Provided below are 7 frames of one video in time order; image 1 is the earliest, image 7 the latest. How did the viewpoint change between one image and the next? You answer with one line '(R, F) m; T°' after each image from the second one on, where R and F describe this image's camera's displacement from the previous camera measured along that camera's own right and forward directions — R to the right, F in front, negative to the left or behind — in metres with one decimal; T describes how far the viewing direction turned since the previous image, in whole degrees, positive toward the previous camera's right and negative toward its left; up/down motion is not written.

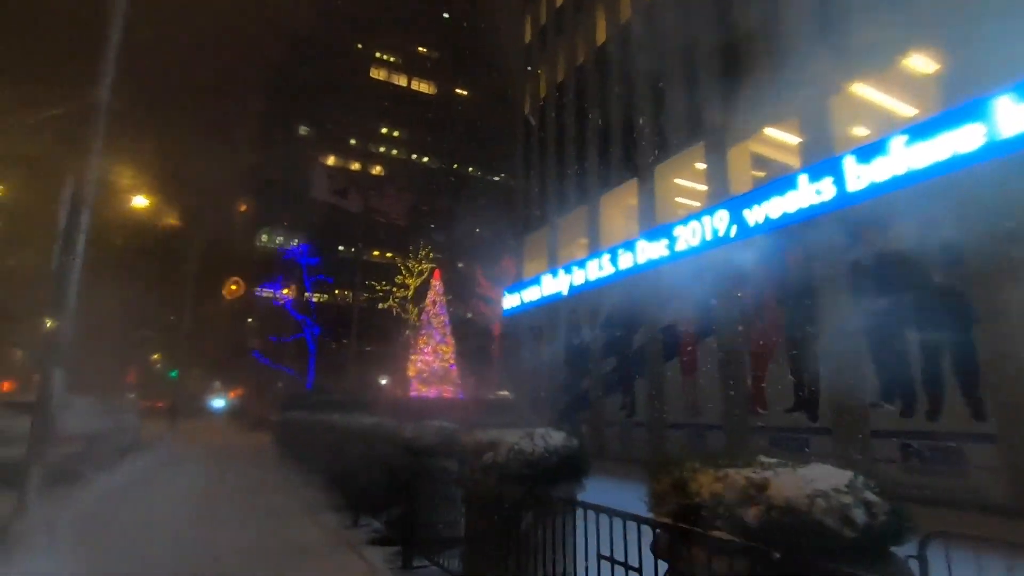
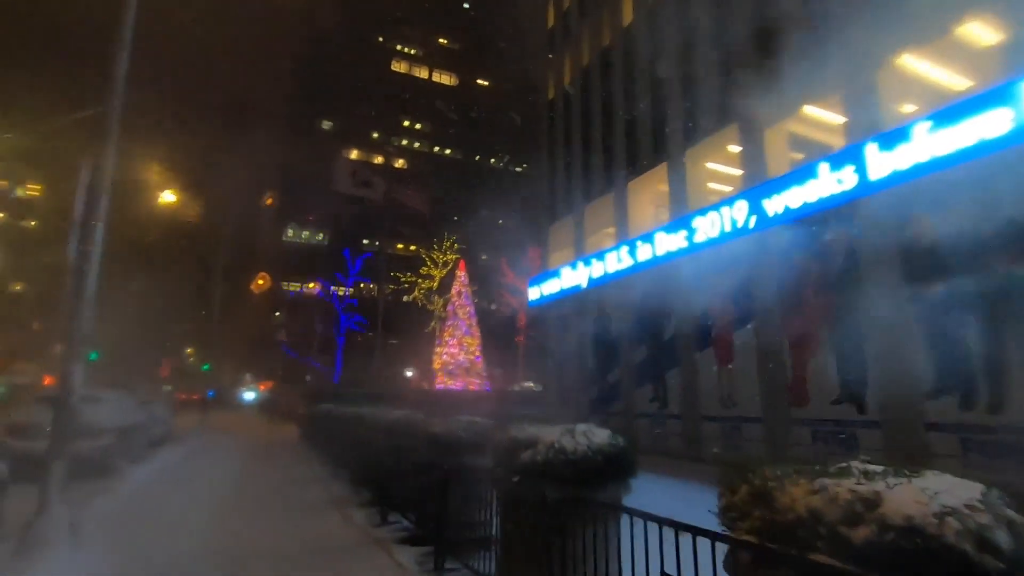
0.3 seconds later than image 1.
(-0.1, +0.4) m; -2°
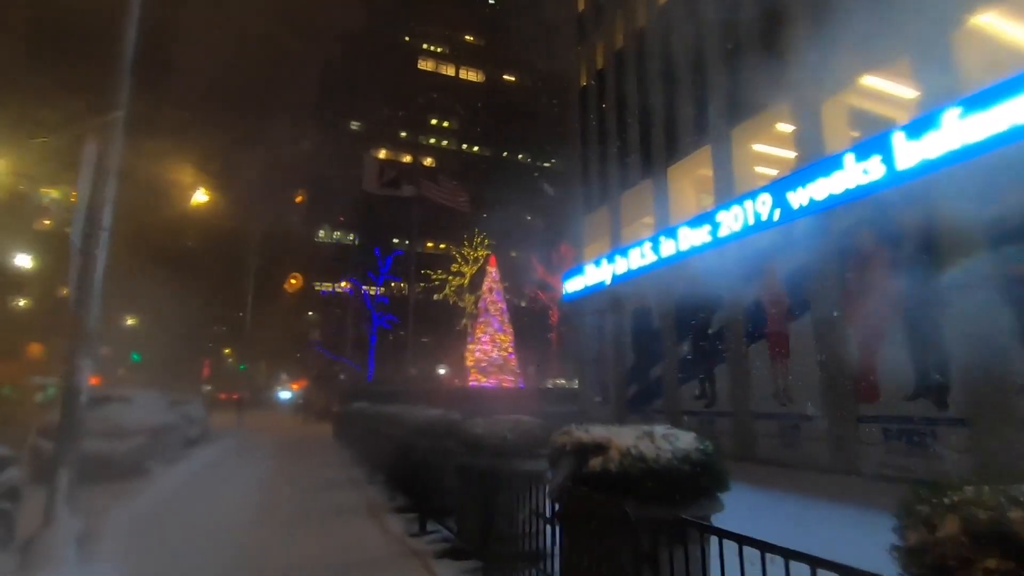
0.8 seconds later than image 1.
(-0.2, +0.7) m; -3°
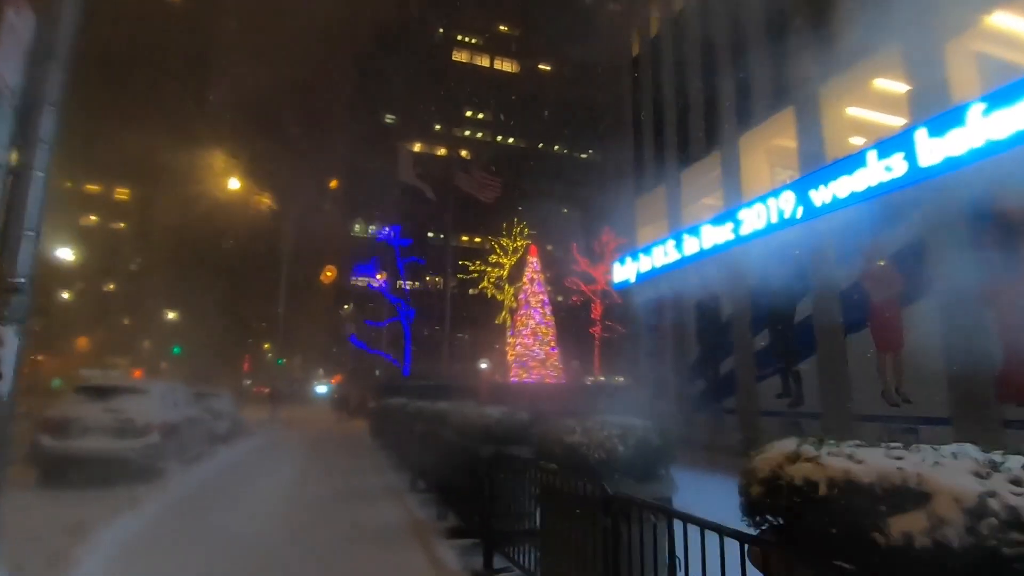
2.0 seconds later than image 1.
(-0.5, +1.6) m; -3°
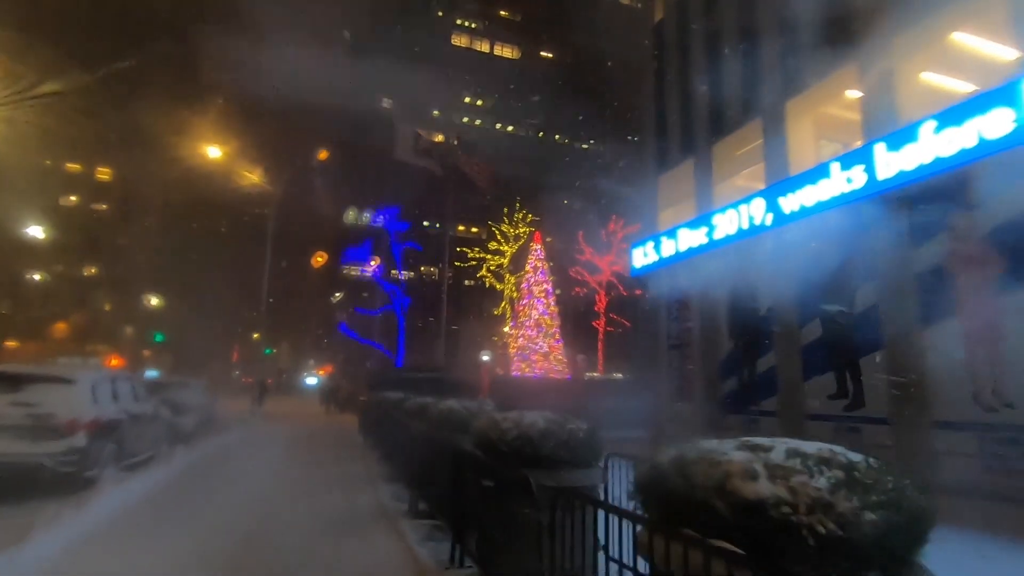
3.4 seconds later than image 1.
(-0.5, +1.9) m; +1°
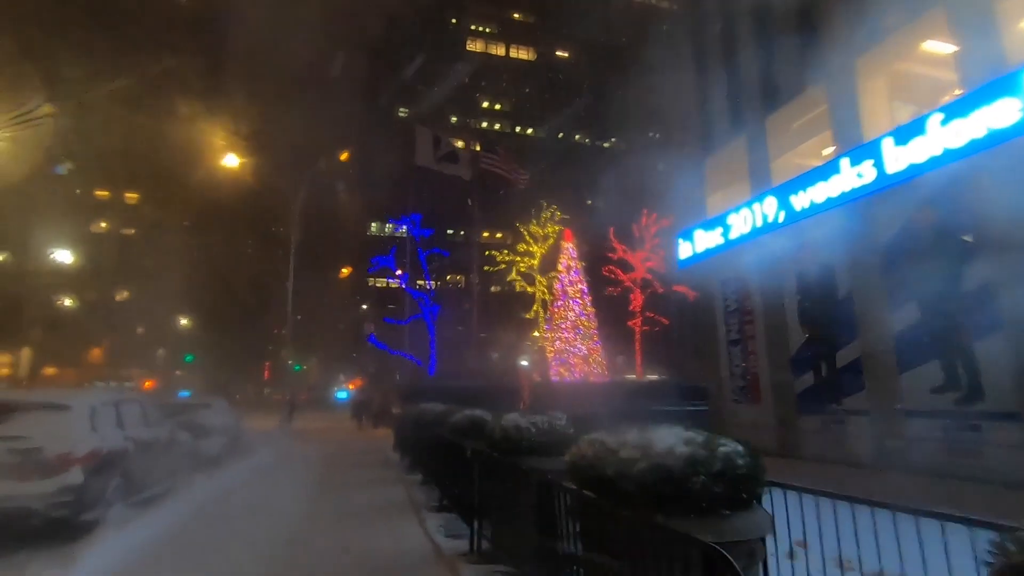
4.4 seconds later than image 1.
(-0.5, +1.3) m; -2°
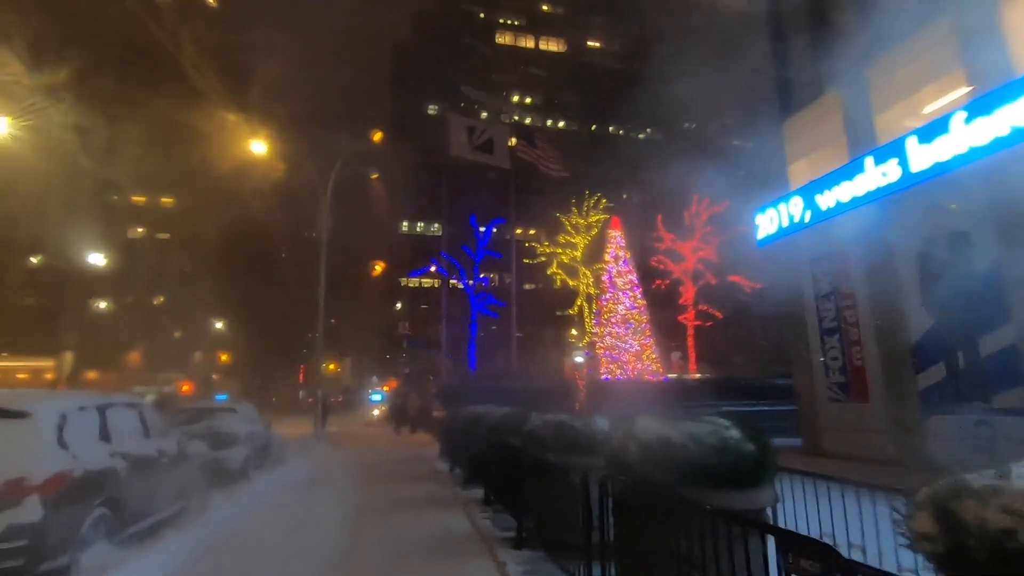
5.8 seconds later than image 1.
(-0.7, +1.8) m; -3°
